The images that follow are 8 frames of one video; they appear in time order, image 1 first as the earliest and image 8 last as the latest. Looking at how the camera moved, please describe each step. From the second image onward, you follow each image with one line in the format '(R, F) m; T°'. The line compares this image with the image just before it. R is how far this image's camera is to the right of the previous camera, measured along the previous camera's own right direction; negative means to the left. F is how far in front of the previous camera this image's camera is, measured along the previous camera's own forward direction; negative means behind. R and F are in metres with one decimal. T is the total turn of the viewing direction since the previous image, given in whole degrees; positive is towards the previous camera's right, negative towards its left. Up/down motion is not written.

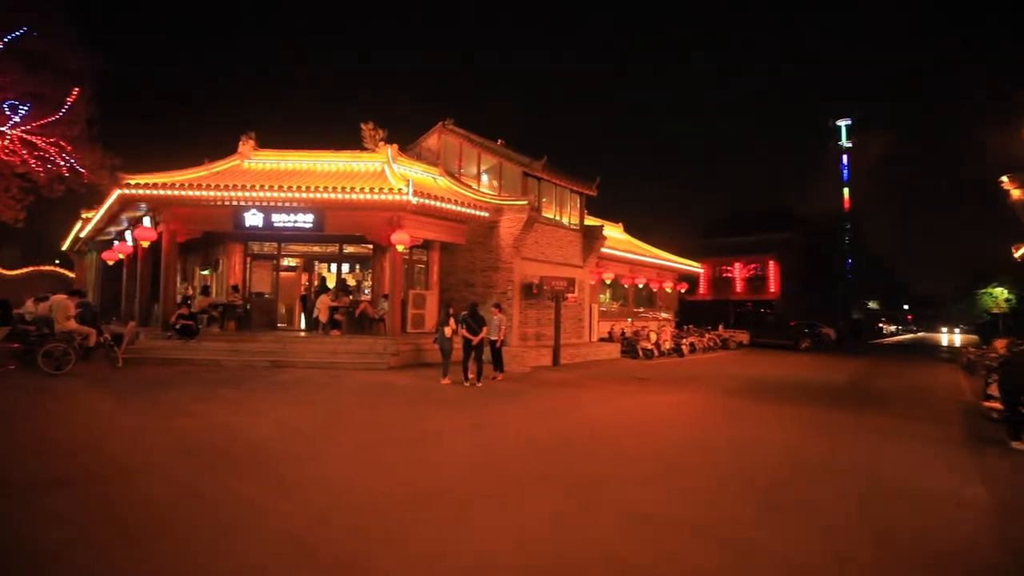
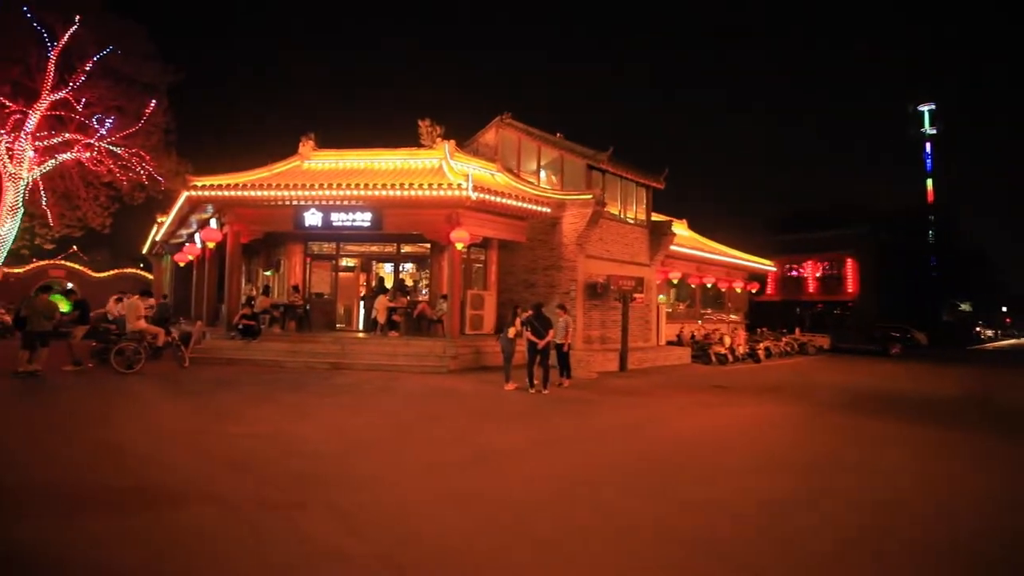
(-0.4, +0.9) m; -6°
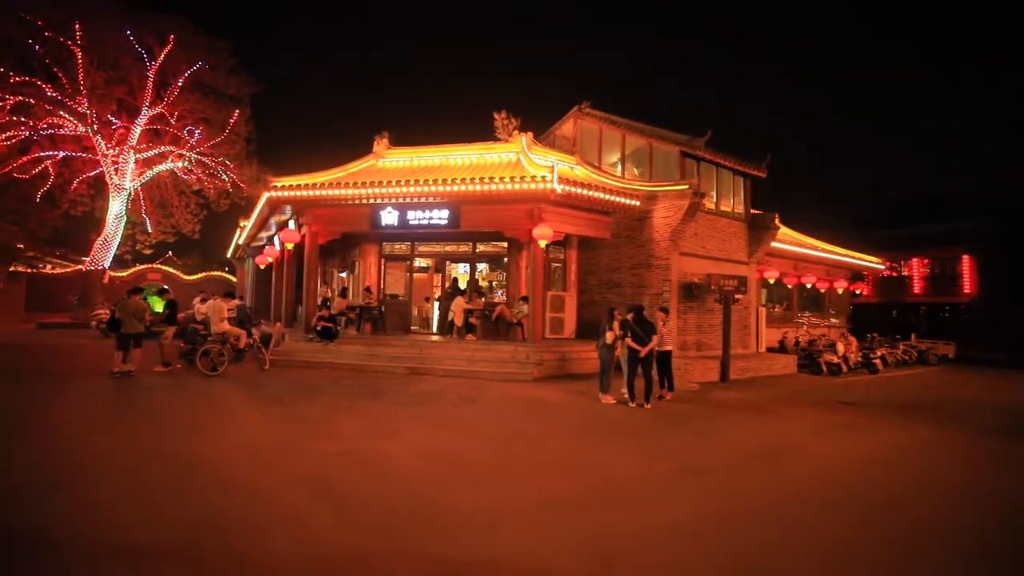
(-0.8, +1.1) m; -7°
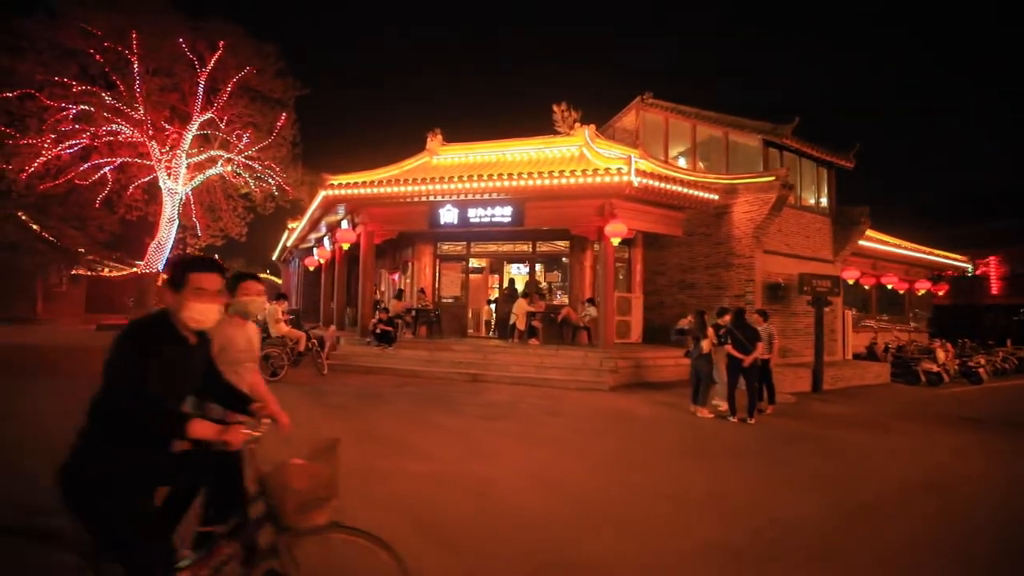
(-1.0, +0.8) m; -4°
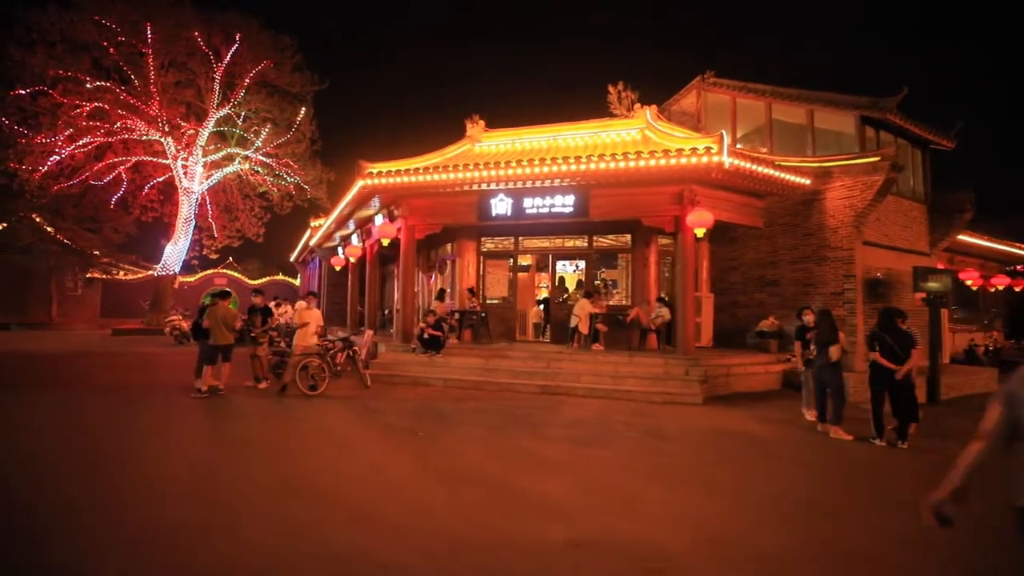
(-1.3, +1.5) m; -1°
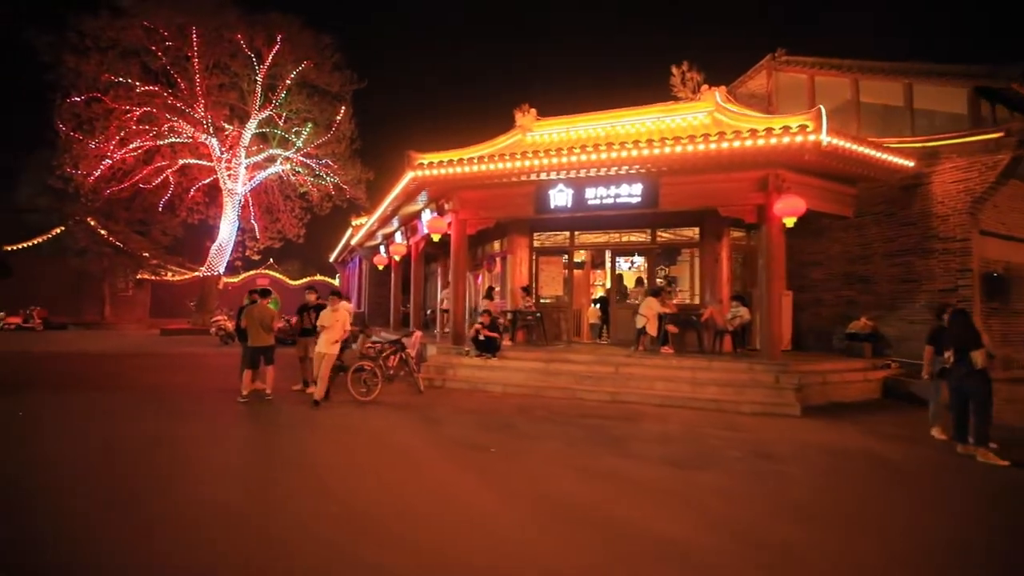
(-0.7, +0.9) m; -4°
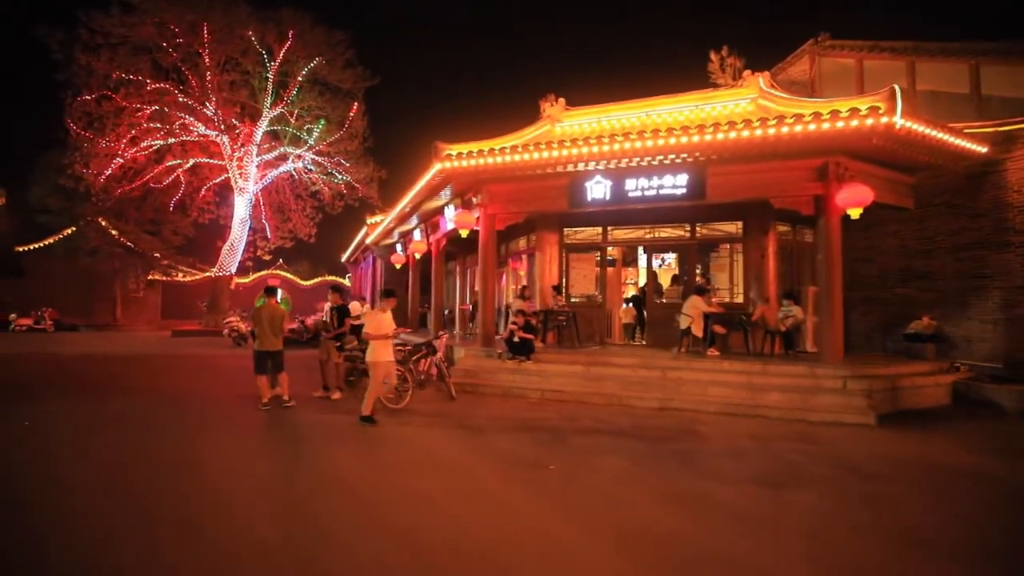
(-0.6, +0.7) m; -1°
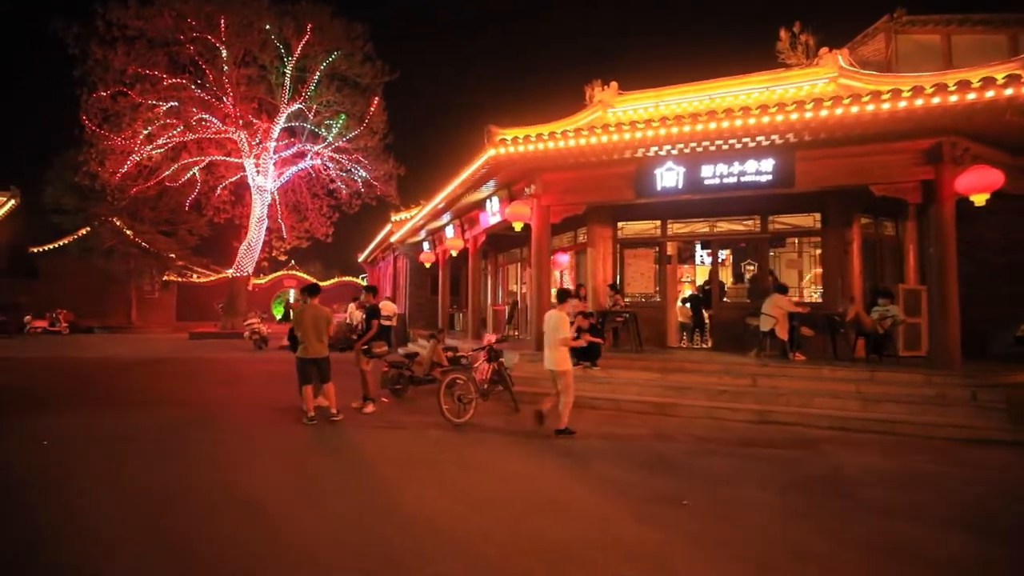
(-1.1, +1.0) m; -1°
